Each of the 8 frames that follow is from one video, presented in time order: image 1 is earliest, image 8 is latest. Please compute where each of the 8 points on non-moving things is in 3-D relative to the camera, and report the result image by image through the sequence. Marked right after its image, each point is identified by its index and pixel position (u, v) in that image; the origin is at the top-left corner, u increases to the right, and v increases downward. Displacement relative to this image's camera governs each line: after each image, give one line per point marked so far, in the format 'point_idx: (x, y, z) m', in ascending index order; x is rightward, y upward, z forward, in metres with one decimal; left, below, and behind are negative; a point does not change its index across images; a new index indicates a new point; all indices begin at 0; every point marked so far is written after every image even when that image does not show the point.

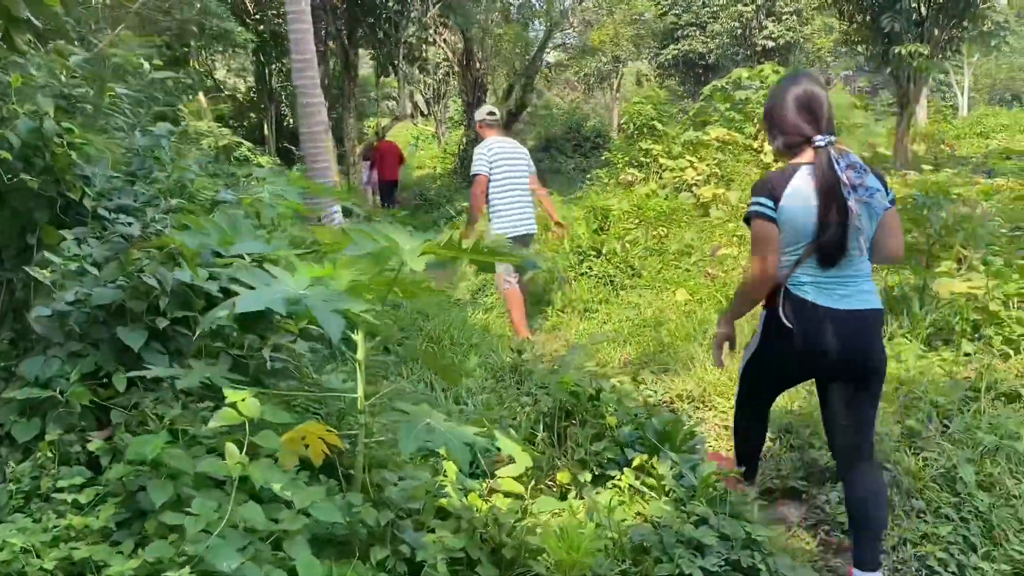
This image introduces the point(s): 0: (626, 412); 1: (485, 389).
0: (+0.4, -0.4, +3.2) m
1: (-0.1, -0.5, +4.1) m
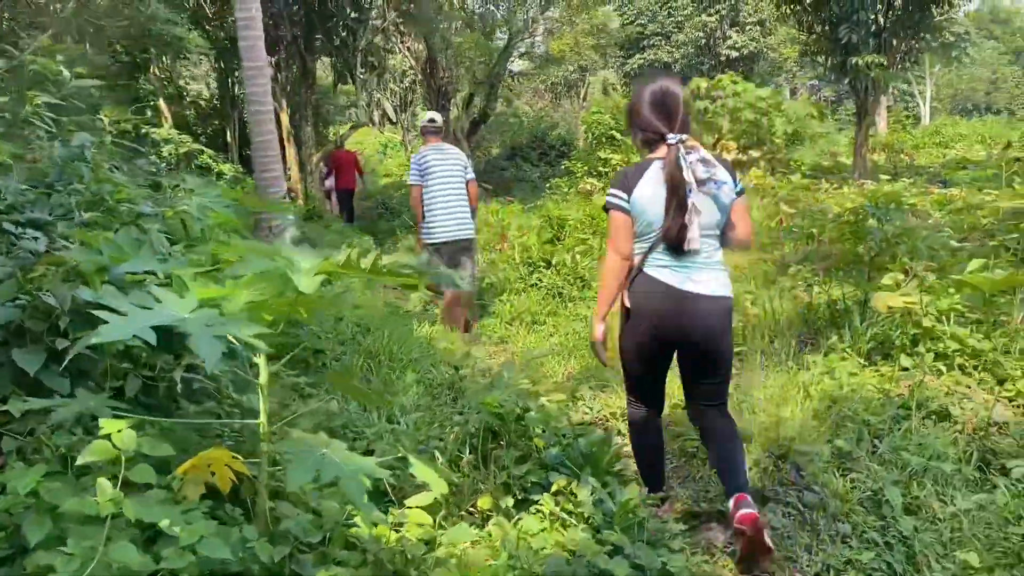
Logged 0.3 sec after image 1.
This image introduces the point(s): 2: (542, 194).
0: (+0.1, -0.5, +3.1) m
1: (-0.4, -0.5, +4.0) m
2: (+0.4, +1.3, +12.5) m
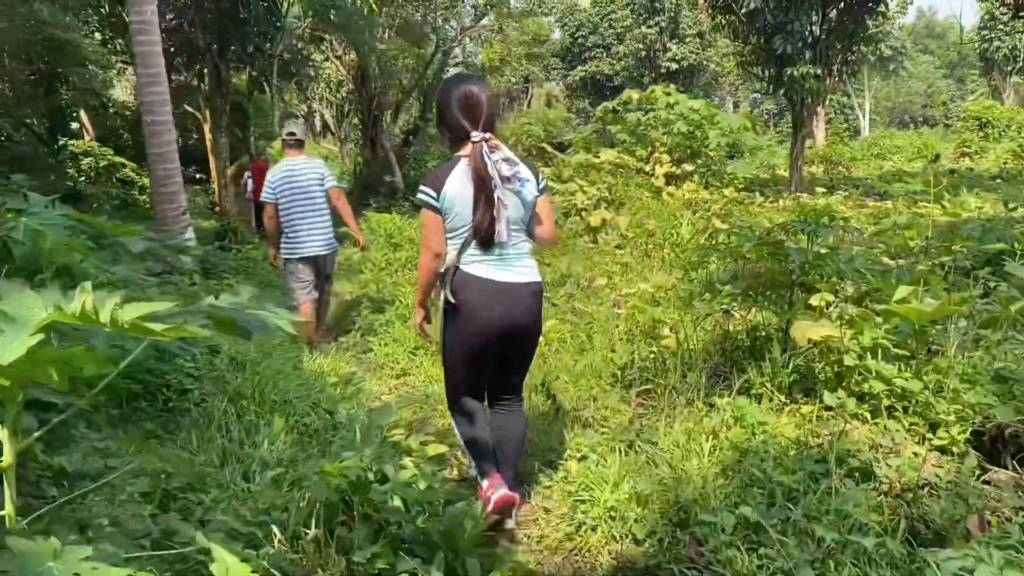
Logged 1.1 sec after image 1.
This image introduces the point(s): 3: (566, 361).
0: (-0.3, -0.6, +2.6) m
1: (-0.9, -0.7, +3.5) m
2: (-0.6, +1.1, +12.0) m
3: (+0.3, -0.4, +4.3) m
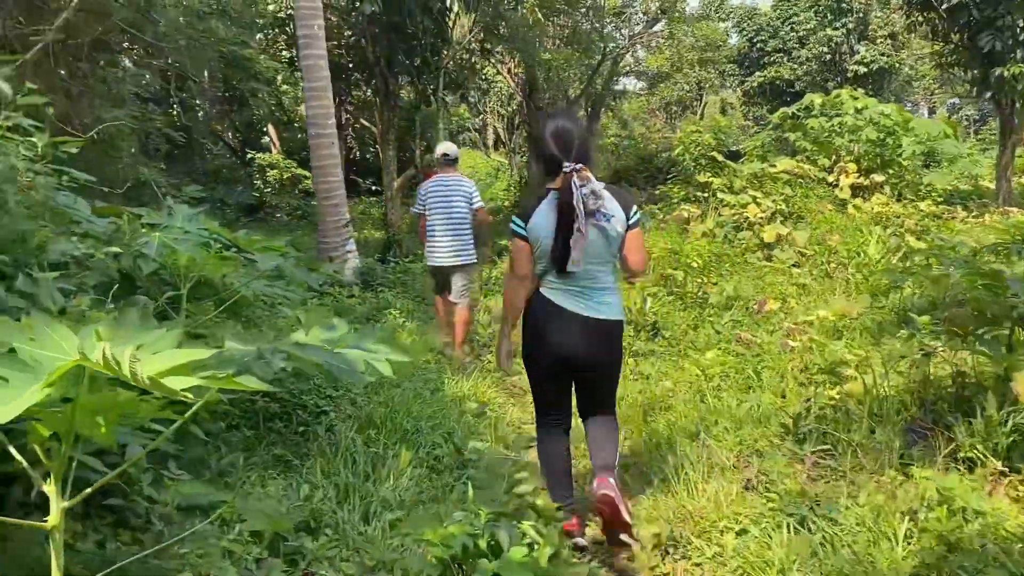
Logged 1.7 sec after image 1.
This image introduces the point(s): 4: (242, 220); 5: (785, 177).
0: (+0.1, -0.7, +2.2) m
1: (-0.4, -0.8, +3.2) m
2: (+1.6, +0.9, +11.5) m
3: (+0.9, -0.5, +3.8) m
4: (-3.9, +1.0, +12.7) m
5: (+3.1, +1.2, +10.0) m
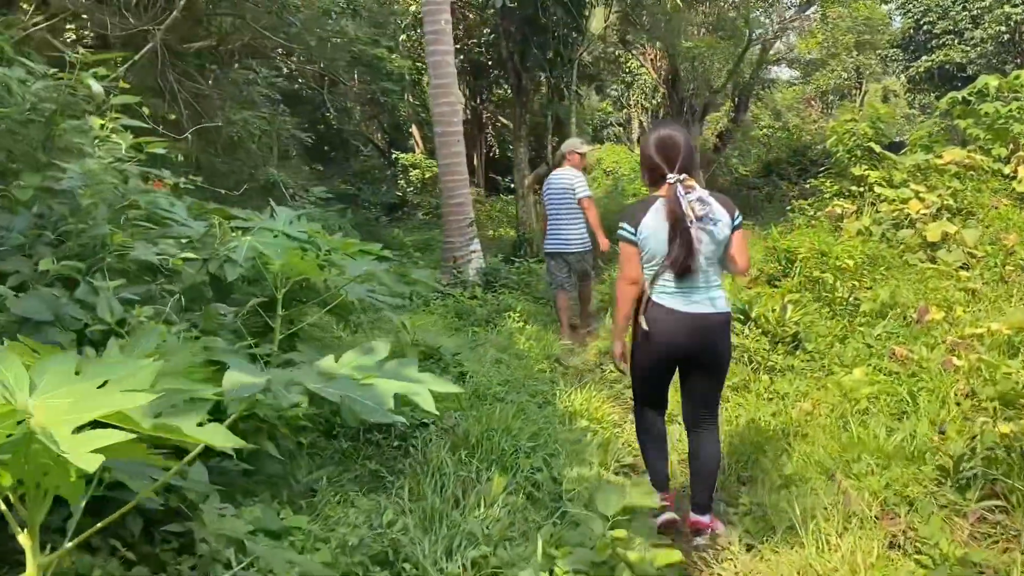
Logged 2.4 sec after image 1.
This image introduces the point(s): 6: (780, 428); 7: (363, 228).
0: (+0.2, -0.8, +1.8) m
1: (-0.1, -0.8, +2.9) m
2: (+3.3, +0.8, +10.8) m
3: (+1.3, -0.5, +3.3) m
4: (-1.9, +1.0, +12.8) m
5: (+4.5, +1.2, +9.0) m
6: (+1.1, -0.6, +3.7) m
7: (-1.9, +0.8, +11.4) m
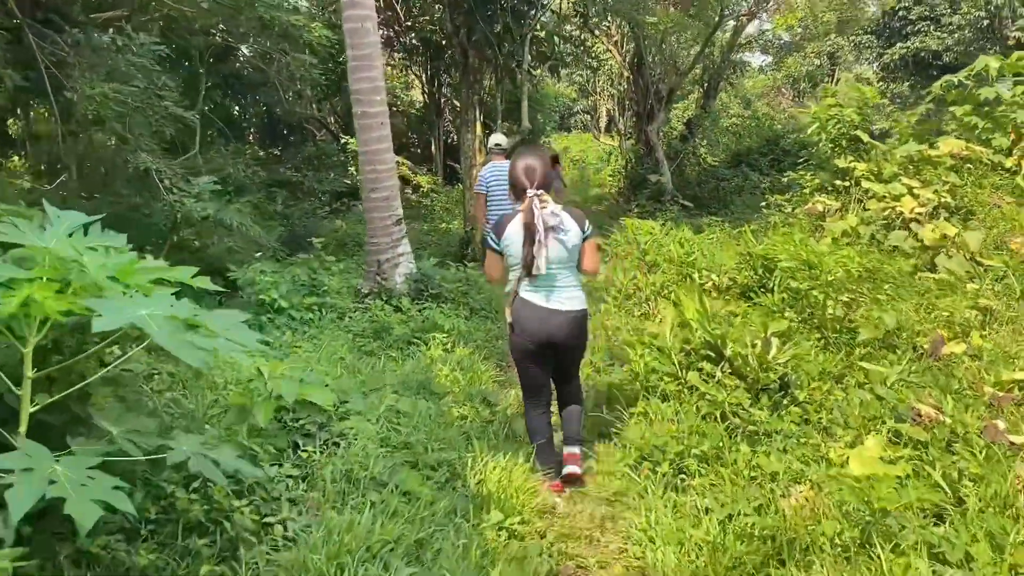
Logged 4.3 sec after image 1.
0: (-0.1, -0.9, +0.7) m
1: (-0.4, -0.9, +1.7) m
2: (+2.7, +0.8, +9.7) m
3: (+1.0, -0.7, +2.2) m
4: (-2.6, +1.0, +11.5) m
5: (+3.9, +1.1, +8.0) m
6: (+0.7, -0.7, +2.6) m
7: (-2.5, +0.8, +10.1) m
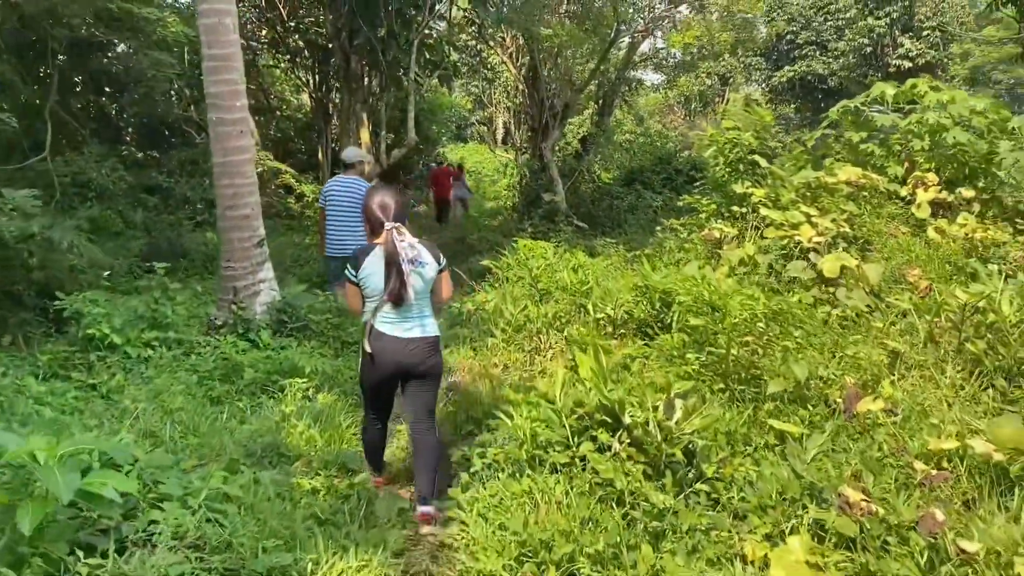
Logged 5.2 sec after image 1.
0: (-0.2, -1.1, 0.0) m
1: (-0.7, -1.1, +1.0) m
2: (+1.5, +0.5, +9.3) m
3: (+0.7, -0.9, +1.6) m
4: (-4.0, +0.8, +10.5) m
5: (+2.9, +0.9, +7.8) m
6: (+0.4, -0.9, +2.0) m
7: (-3.7, +0.5, +9.1) m
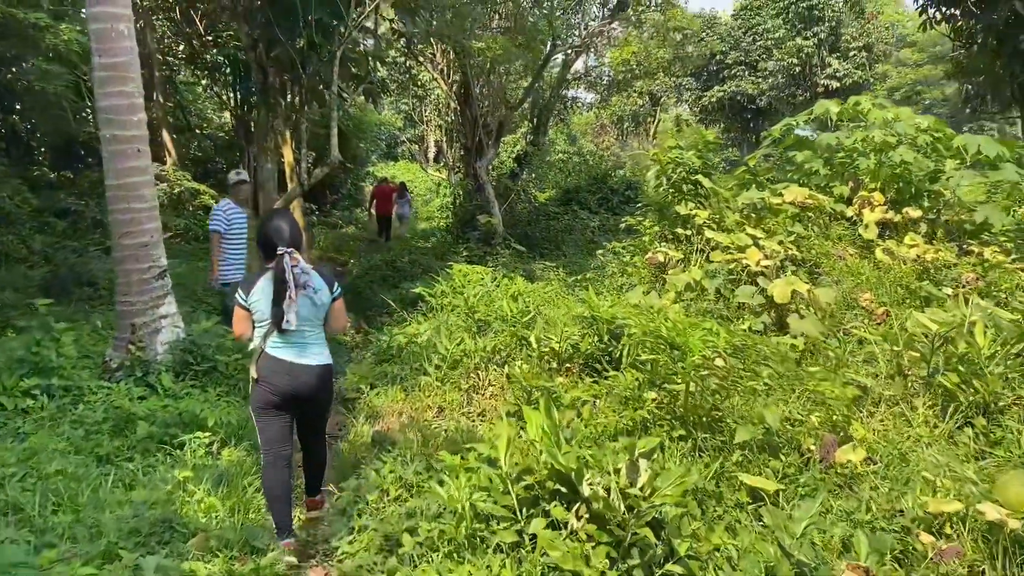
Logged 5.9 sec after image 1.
0: (-0.2, -1.1, -0.5) m
1: (-0.7, -1.2, +0.5) m
2: (+0.8, +0.3, +8.9) m
3: (+0.6, -1.0, +1.2) m
4: (-4.7, +0.4, +9.7) m
5: (+2.4, +0.7, +7.5) m
6: (+0.3, -1.0, +1.5) m
7: (-4.4, +0.2, +8.4) m
